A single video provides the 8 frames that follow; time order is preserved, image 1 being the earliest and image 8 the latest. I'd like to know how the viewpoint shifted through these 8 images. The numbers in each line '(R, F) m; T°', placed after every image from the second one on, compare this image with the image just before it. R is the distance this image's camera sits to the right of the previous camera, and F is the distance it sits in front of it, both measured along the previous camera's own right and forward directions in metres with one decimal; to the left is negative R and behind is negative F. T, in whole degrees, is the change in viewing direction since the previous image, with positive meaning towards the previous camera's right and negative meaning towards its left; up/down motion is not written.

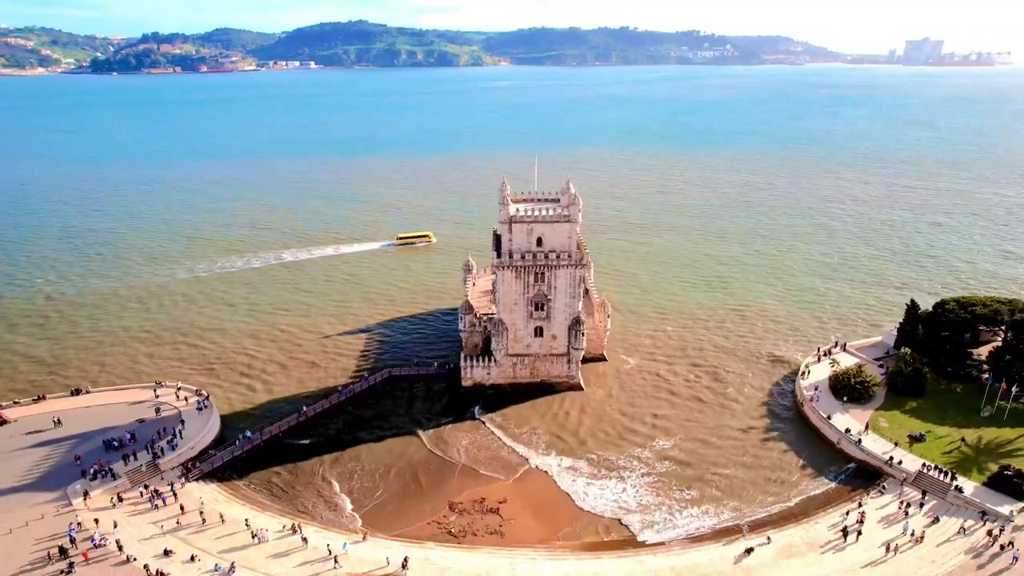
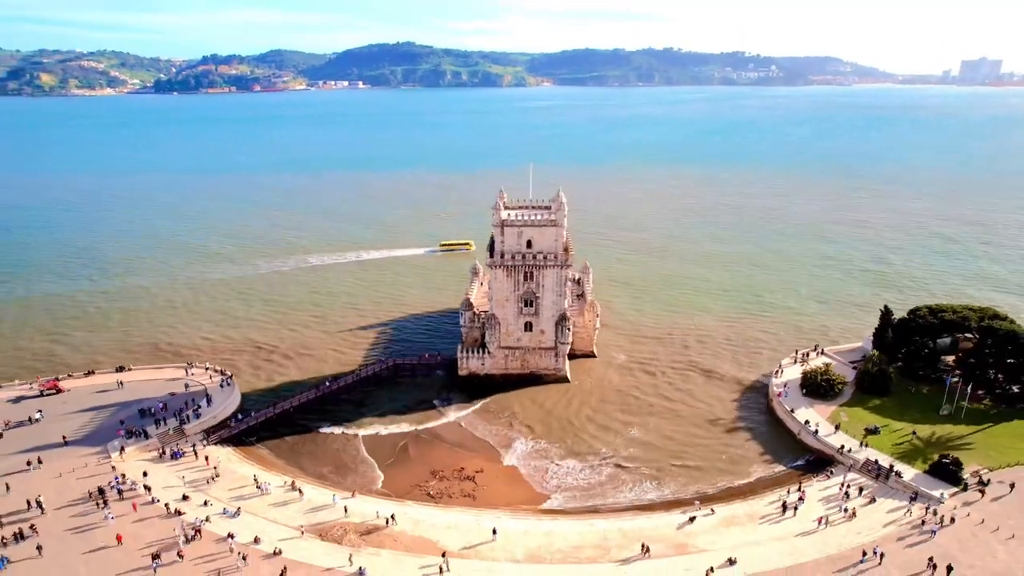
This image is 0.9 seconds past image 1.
(+3.8, -4.4) m; -4°
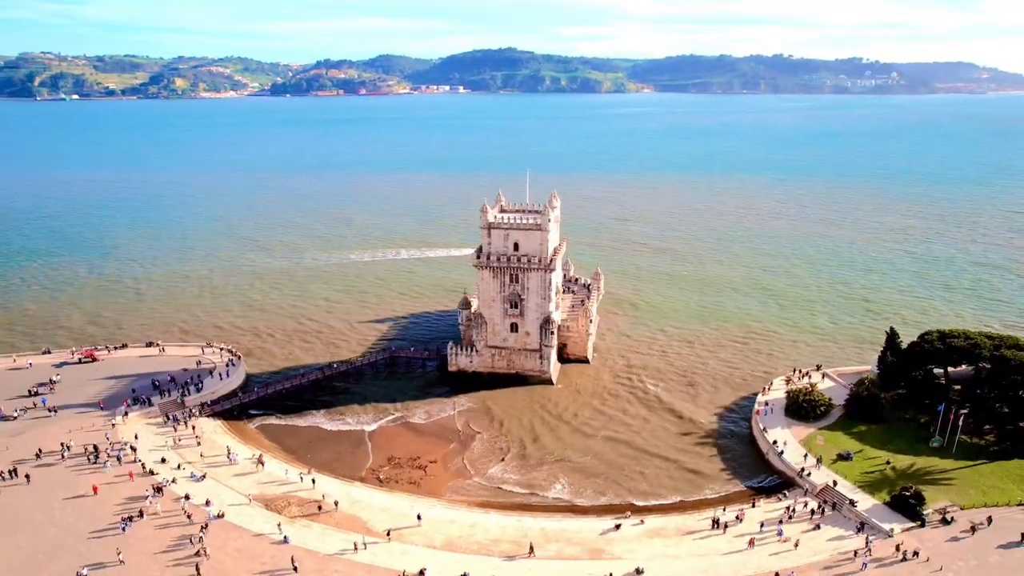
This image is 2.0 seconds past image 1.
(+8.5, -0.6) m; -8°
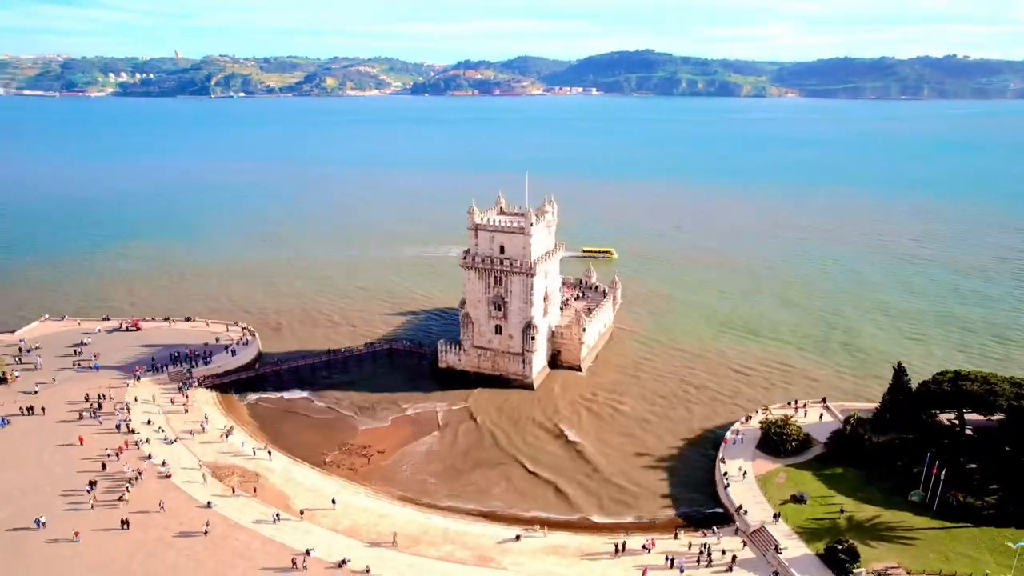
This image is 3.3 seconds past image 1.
(+11.2, +1.0) m; -11°
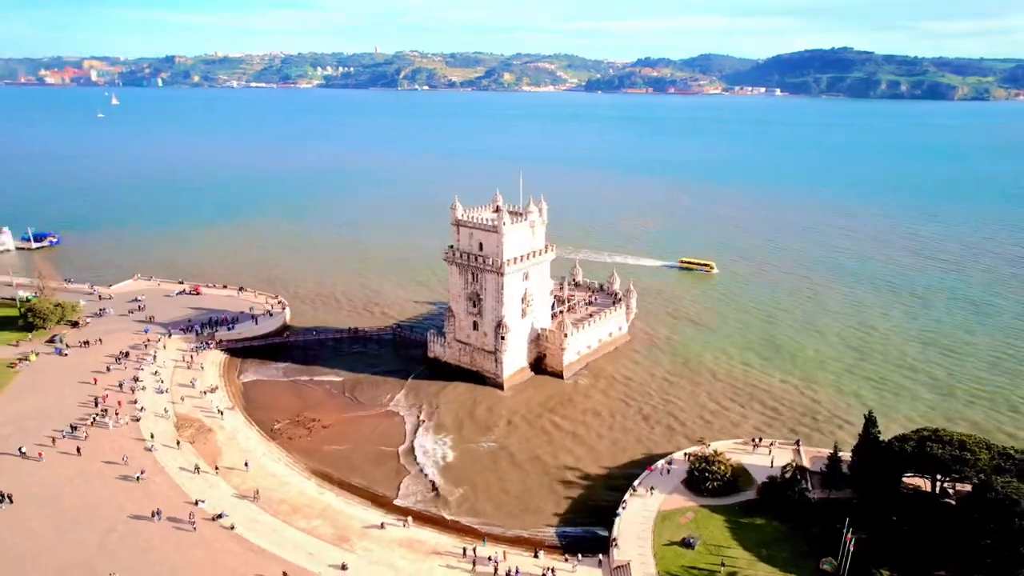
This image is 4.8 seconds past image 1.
(+14.9, +2.0) m; -15°
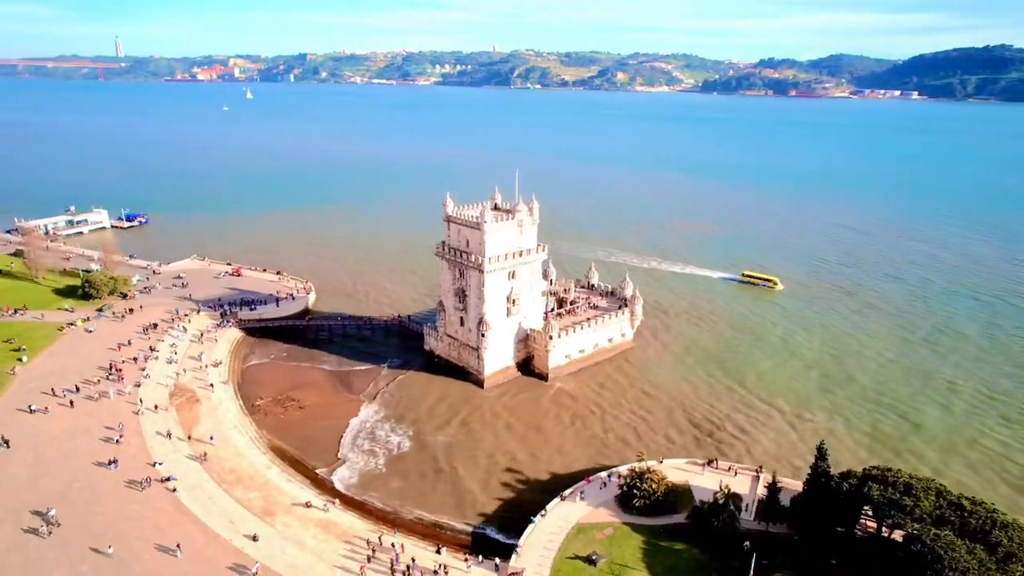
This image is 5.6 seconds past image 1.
(+9.7, +0.9) m; -9°
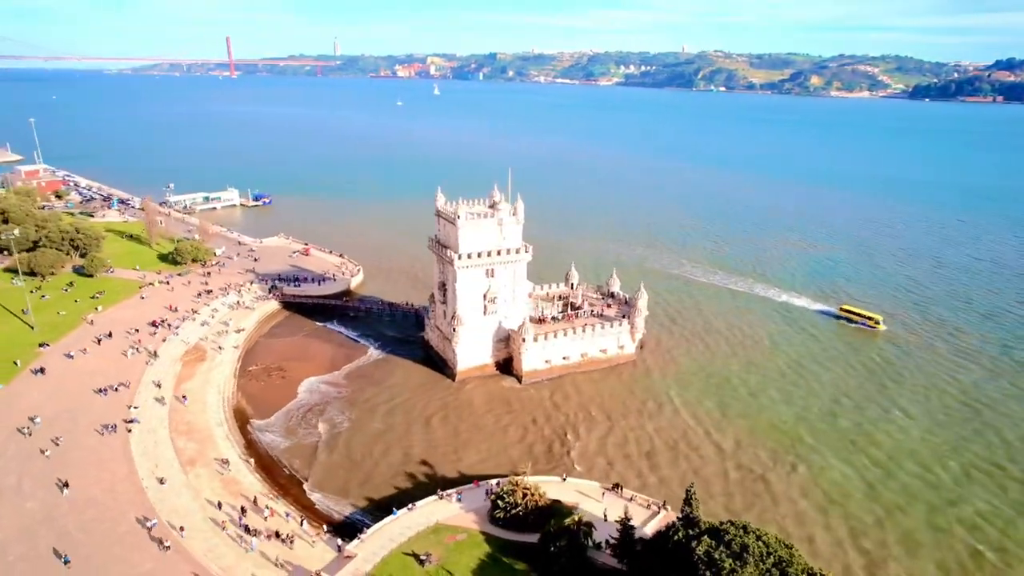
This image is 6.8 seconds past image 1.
(+15.3, +2.3) m; -15°
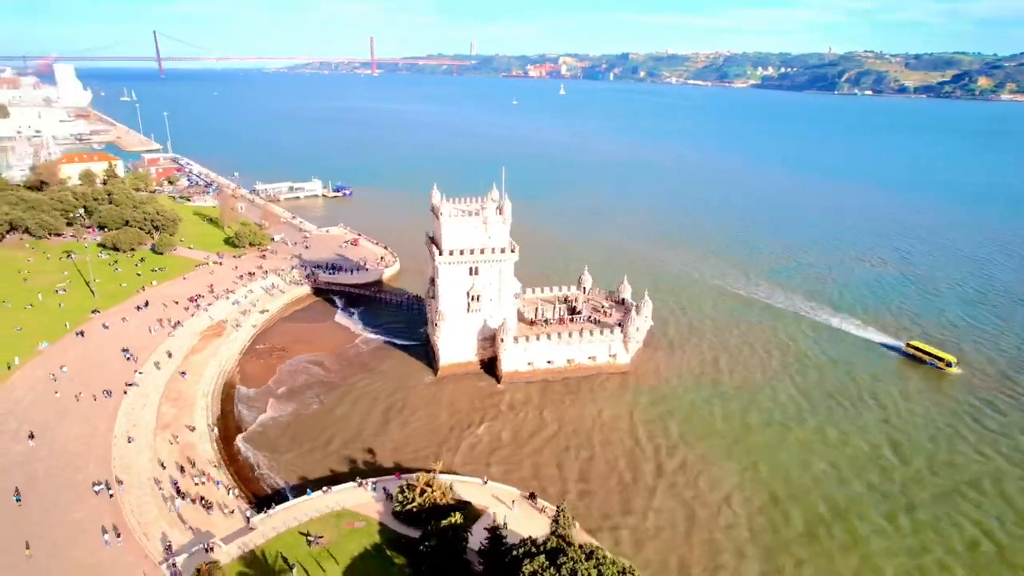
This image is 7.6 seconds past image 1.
(+11.0, +1.3) m; -11°
